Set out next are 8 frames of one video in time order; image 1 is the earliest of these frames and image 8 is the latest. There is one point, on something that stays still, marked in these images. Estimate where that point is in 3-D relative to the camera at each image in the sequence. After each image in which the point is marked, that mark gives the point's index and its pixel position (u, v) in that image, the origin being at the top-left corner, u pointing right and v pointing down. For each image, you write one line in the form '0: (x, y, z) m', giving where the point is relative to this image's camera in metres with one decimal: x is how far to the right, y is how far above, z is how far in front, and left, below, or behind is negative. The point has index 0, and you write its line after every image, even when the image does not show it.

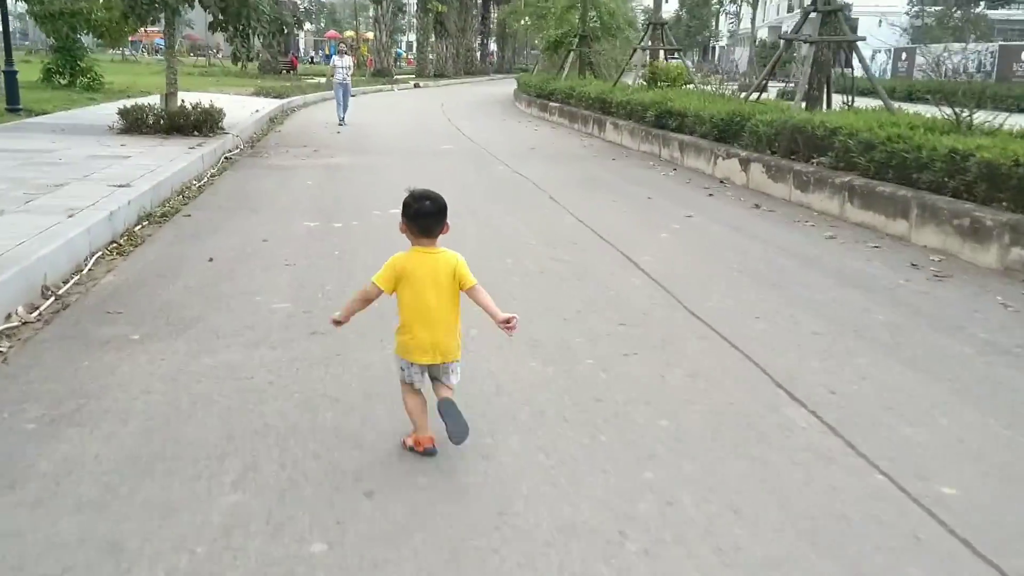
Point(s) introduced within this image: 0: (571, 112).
0: (+1.2, +3.5, +19.8) m
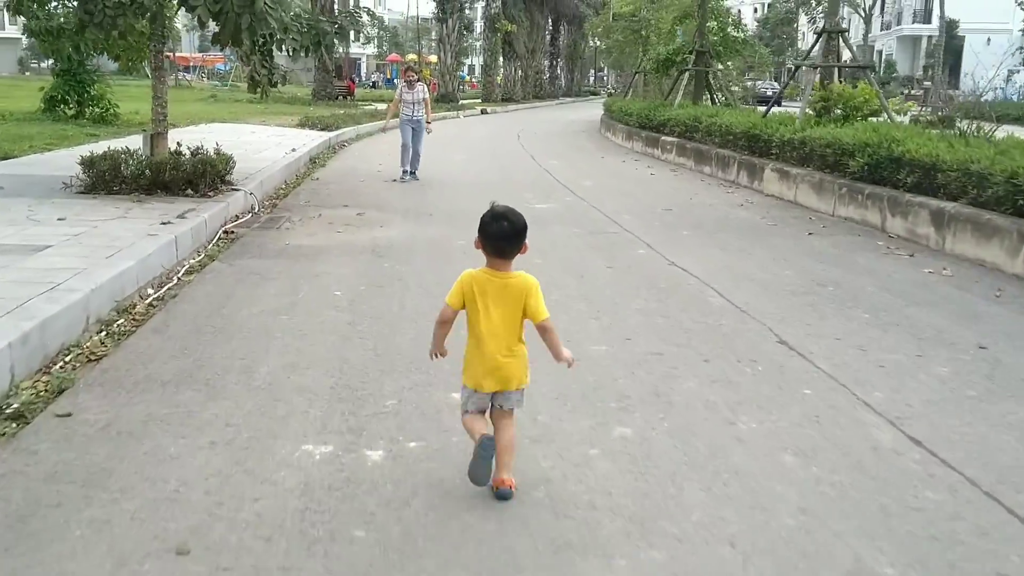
0: (+2.9, +2.1, +15.0) m
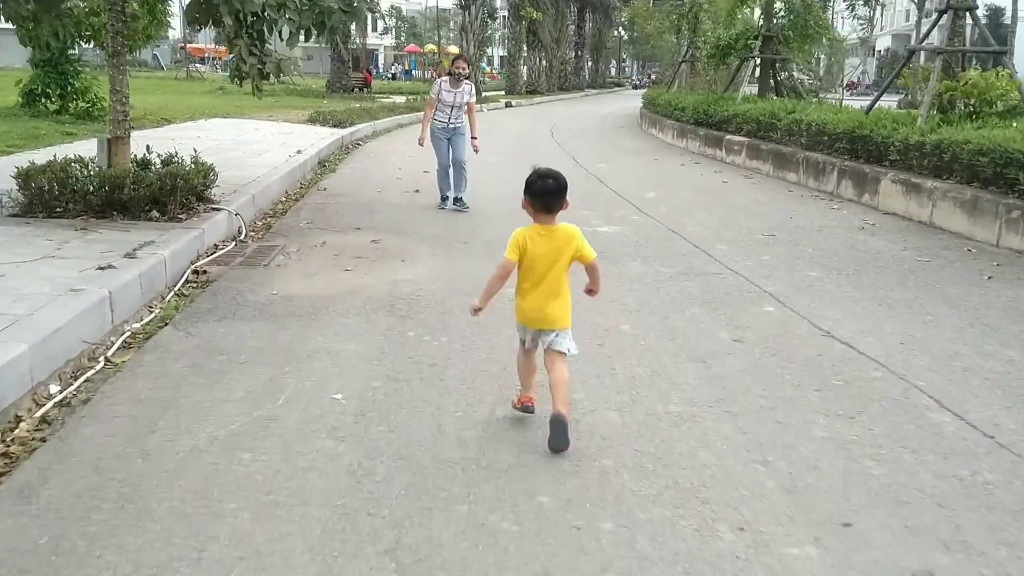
0: (+3.5, +1.7, +12.6) m
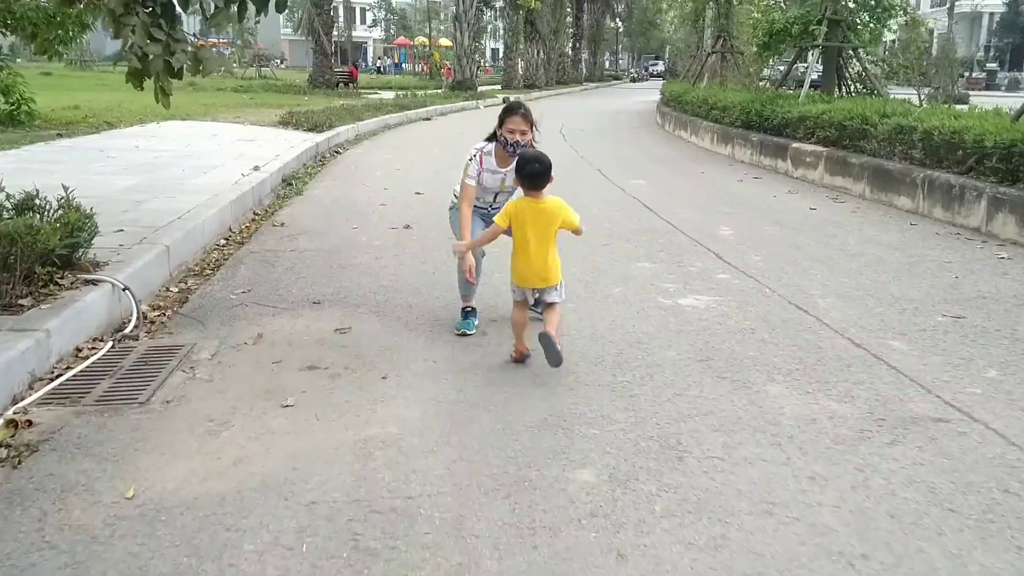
0: (+3.7, +1.2, +9.6) m
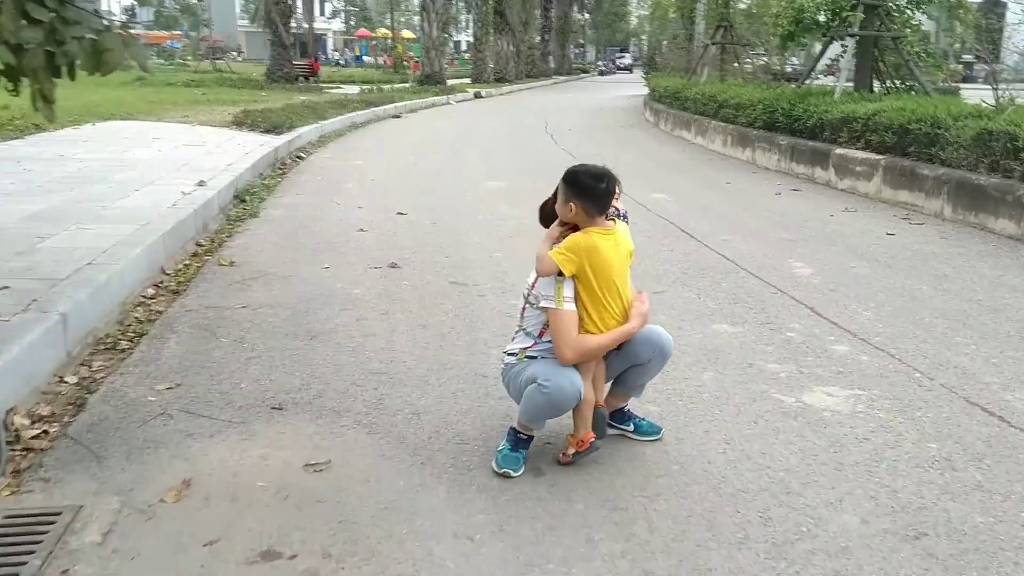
0: (+3.7, +0.8, +7.9) m
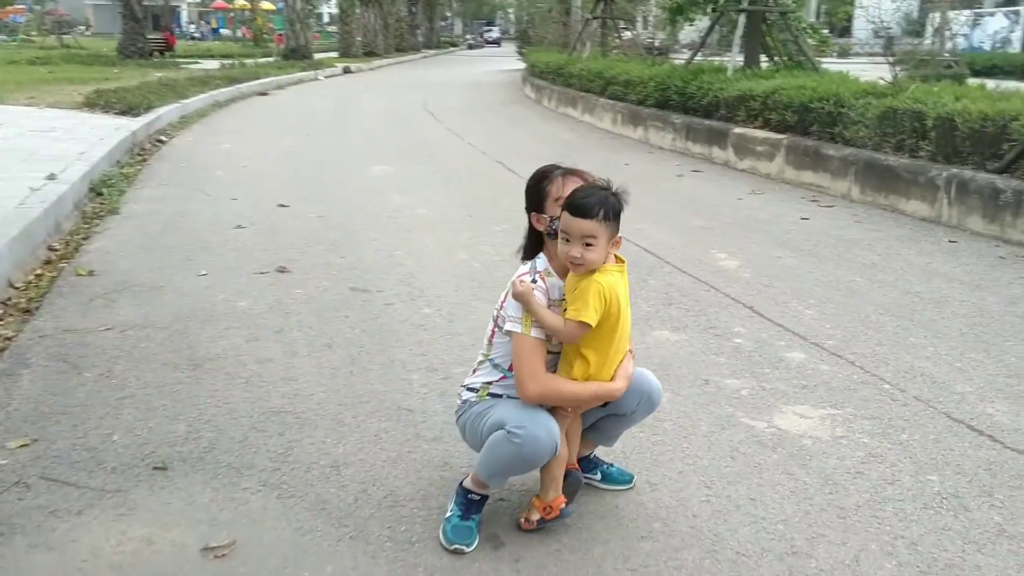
0: (+2.9, +1.0, +7.7) m
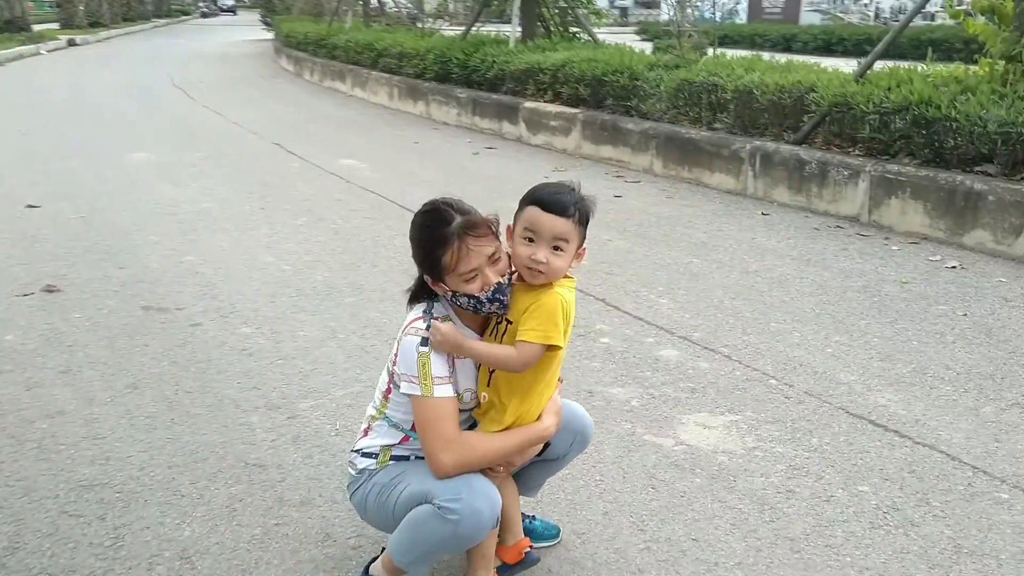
0: (+1.4, +1.2, +7.7) m
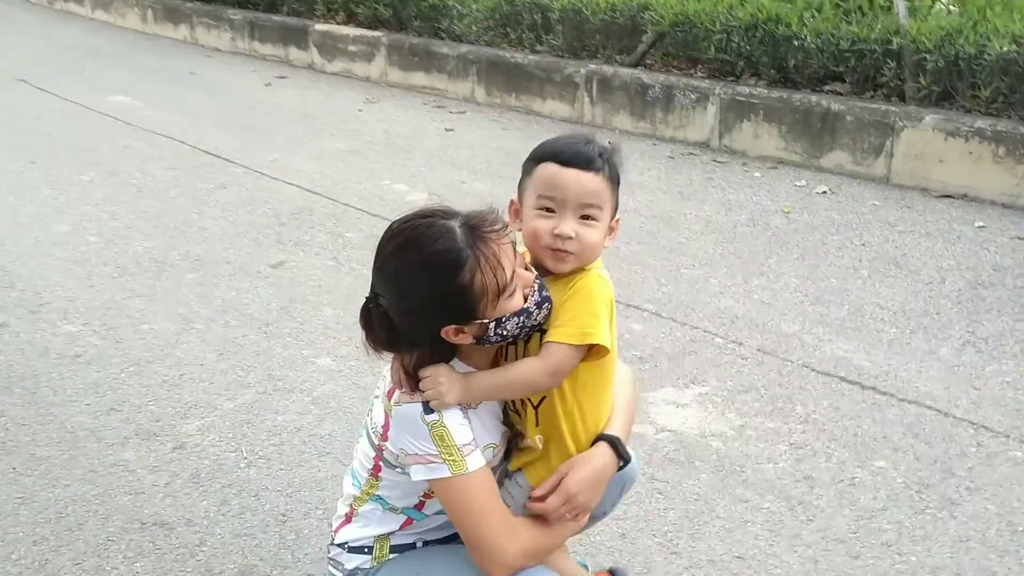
0: (0.0, +1.6, +7.2) m
